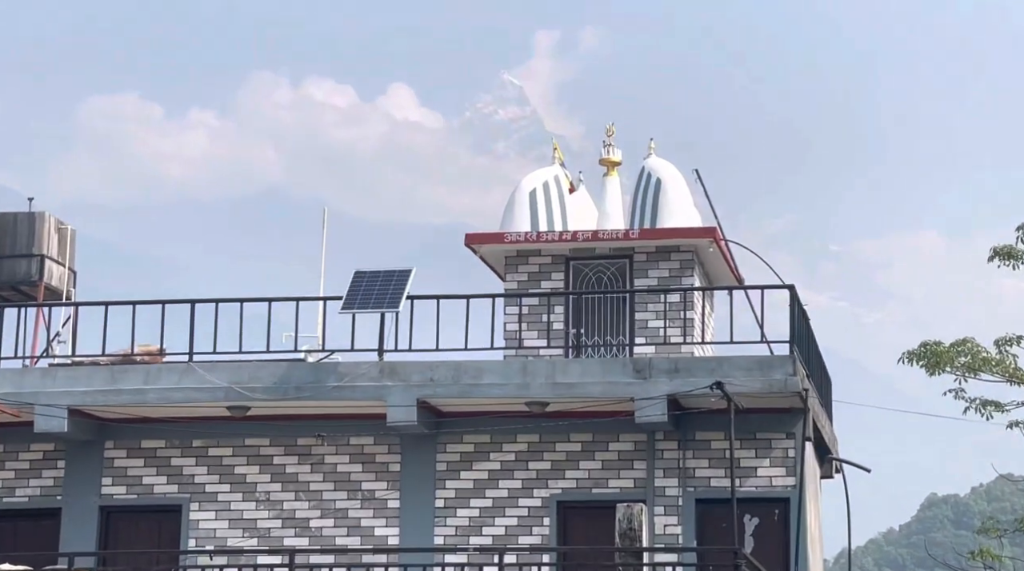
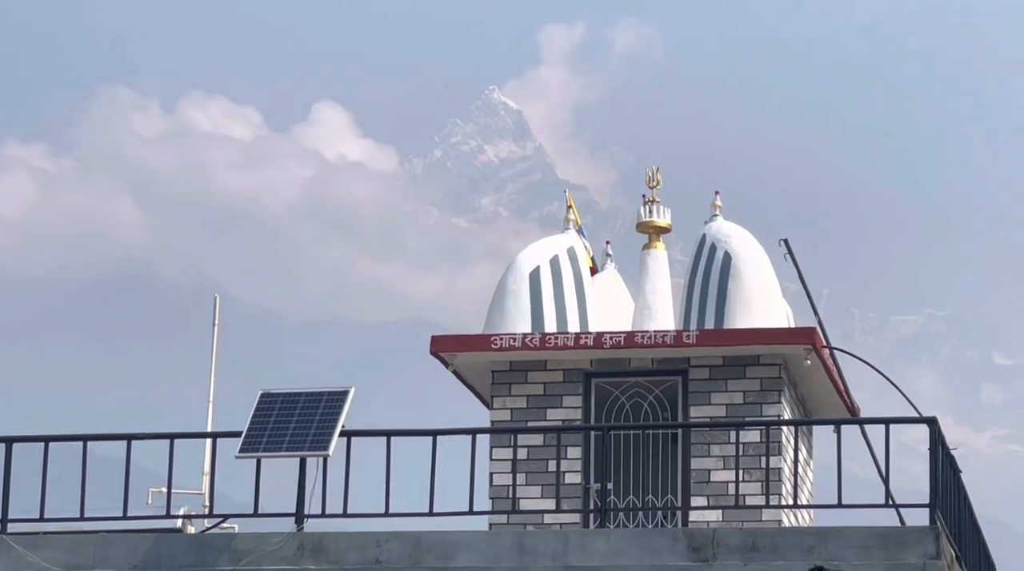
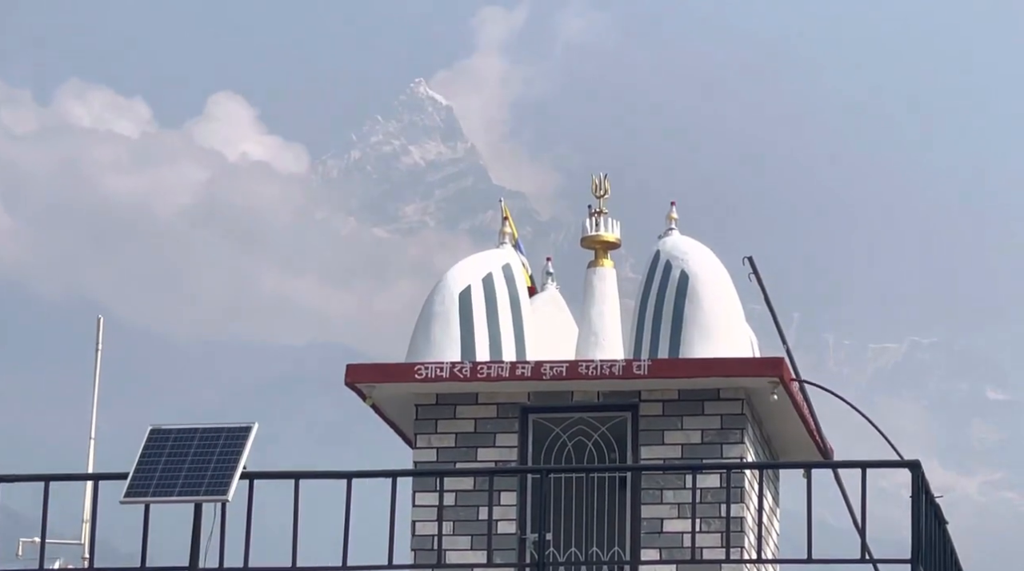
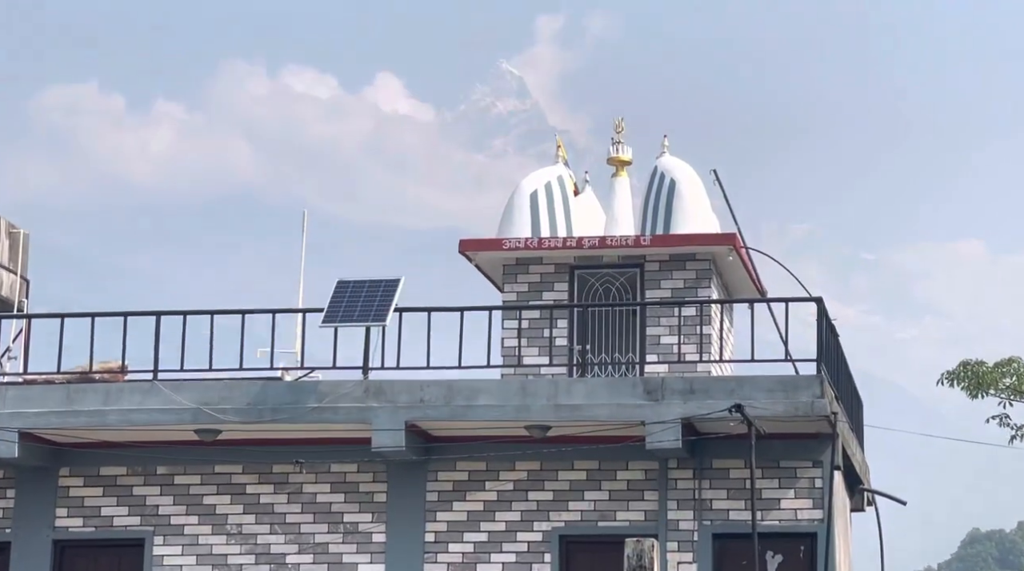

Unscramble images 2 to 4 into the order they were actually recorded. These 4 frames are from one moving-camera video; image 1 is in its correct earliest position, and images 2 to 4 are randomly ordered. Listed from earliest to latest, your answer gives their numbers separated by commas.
4, 2, 3
